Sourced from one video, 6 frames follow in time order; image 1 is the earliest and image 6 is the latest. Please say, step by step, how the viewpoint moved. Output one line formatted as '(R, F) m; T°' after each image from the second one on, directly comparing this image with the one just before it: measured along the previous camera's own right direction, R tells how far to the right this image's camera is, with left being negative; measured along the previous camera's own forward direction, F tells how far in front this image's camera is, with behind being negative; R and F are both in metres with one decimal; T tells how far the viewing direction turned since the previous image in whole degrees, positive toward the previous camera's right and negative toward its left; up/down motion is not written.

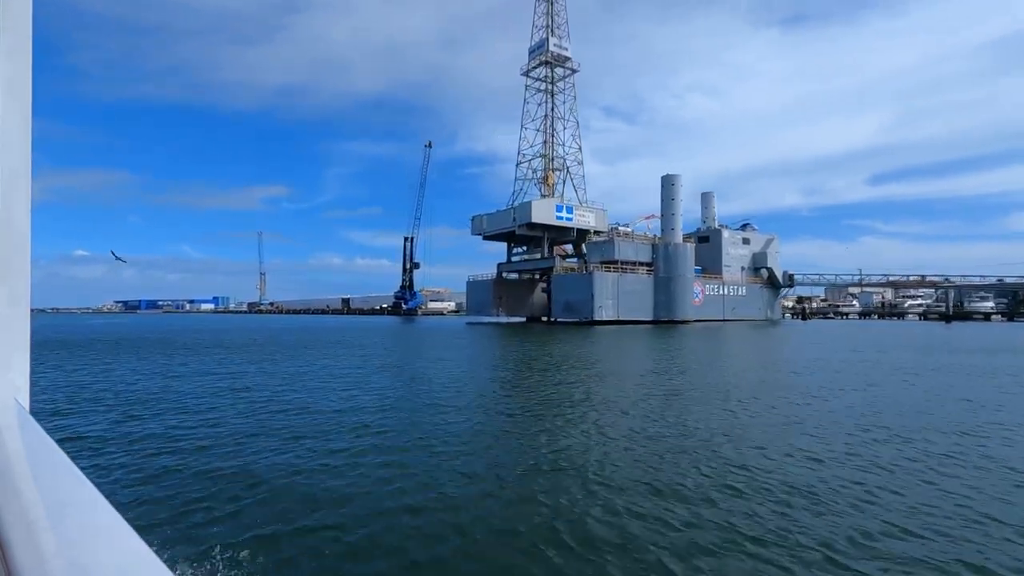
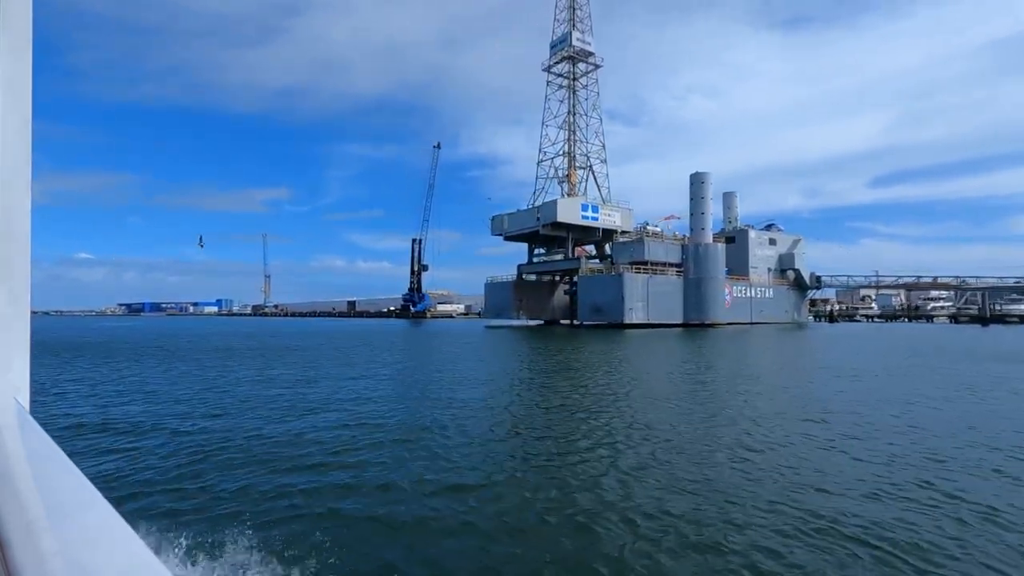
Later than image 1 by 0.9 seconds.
(-0.4, +0.4) m; 0°
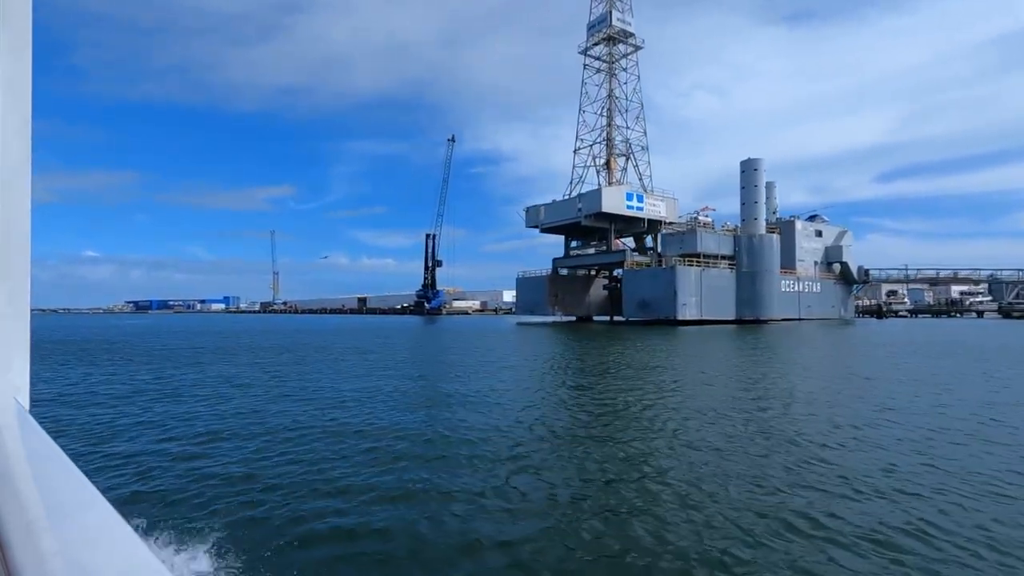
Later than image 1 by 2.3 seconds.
(-0.6, +0.6) m; 0°
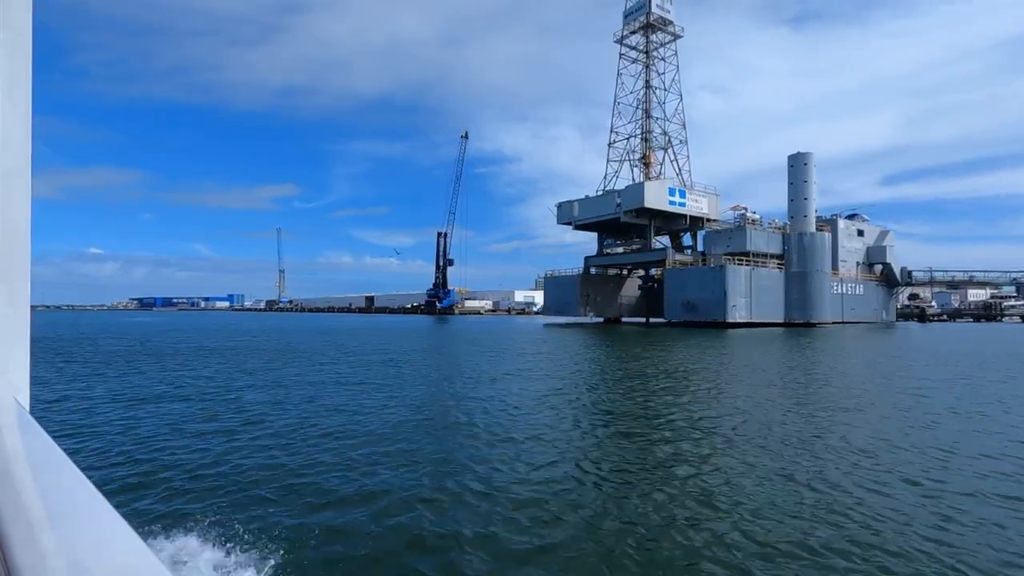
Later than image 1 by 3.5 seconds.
(-0.5, +0.5) m; 0°
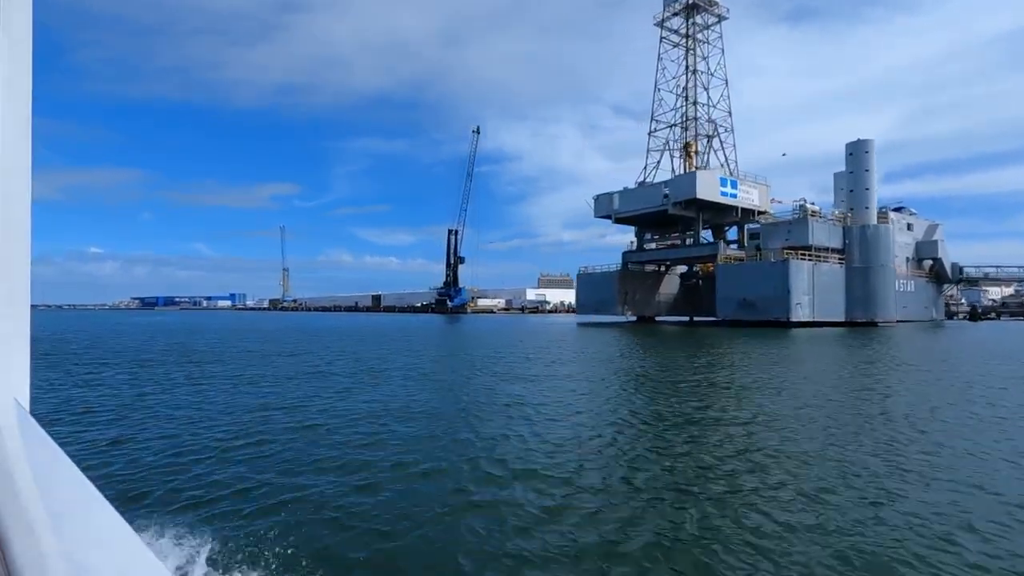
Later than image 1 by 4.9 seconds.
(-0.6, +0.6) m; 0°
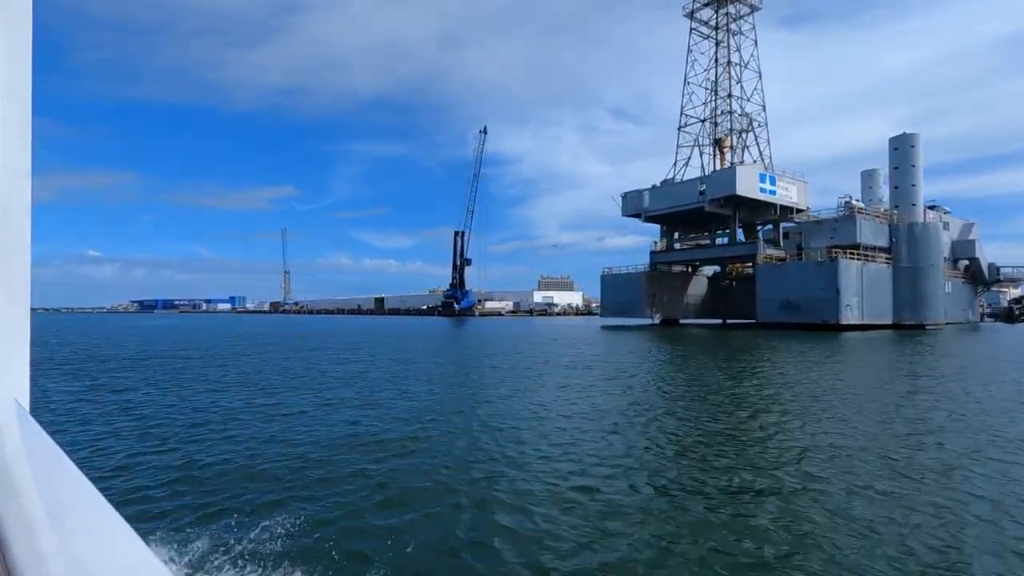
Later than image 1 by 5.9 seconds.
(-0.4, +0.4) m; 0°
